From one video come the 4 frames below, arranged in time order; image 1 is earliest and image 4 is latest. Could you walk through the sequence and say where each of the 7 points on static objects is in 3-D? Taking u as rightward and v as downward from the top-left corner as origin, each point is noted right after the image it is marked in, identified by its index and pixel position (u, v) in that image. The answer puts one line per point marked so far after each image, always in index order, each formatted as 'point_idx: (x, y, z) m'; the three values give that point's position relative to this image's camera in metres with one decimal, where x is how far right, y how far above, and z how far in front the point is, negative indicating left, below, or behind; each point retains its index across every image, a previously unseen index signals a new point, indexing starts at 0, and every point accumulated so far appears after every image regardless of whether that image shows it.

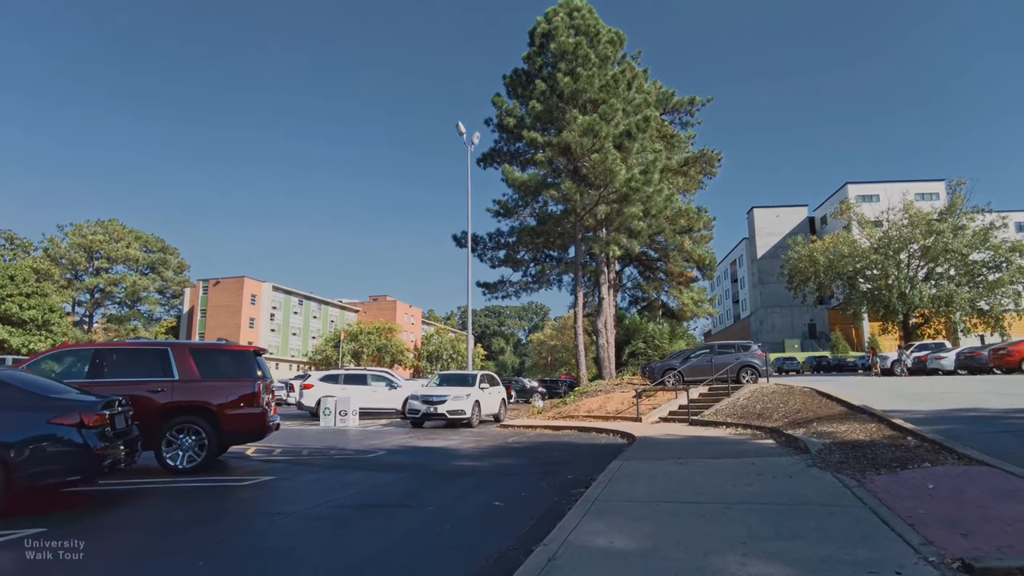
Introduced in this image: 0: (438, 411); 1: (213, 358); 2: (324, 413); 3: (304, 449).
0: (-1.8, -3.1, +15.7) m
1: (-4.0, -0.9, +8.5) m
2: (-5.2, -3.5, +17.5) m
3: (-3.7, -2.8, +11.3) m
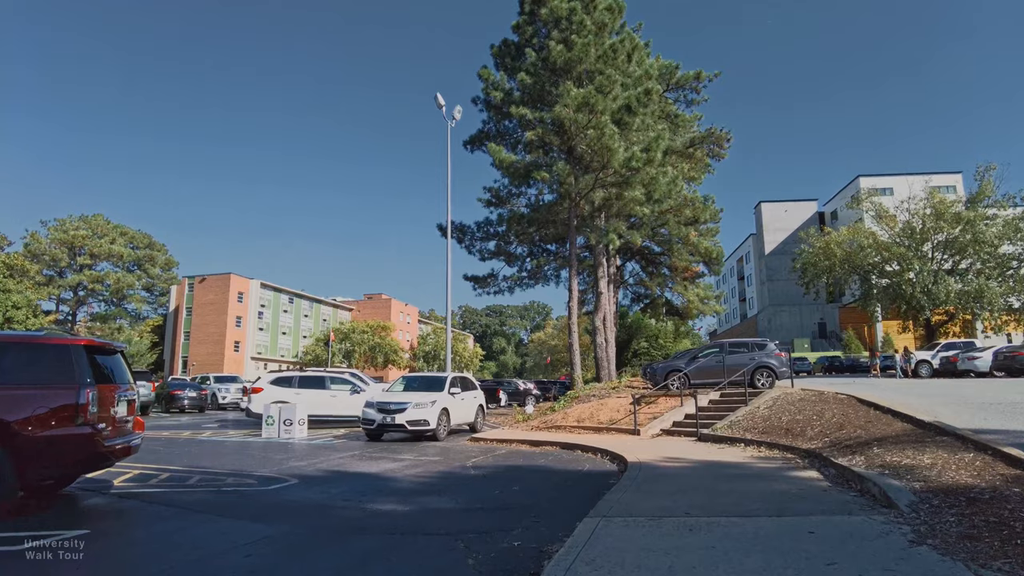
0: (-2.4, -2.8, +13.2) m
1: (-4.6, -0.6, +6.0) m
2: (-5.7, -3.2, +14.9) m
3: (-4.3, -2.5, +8.7) m
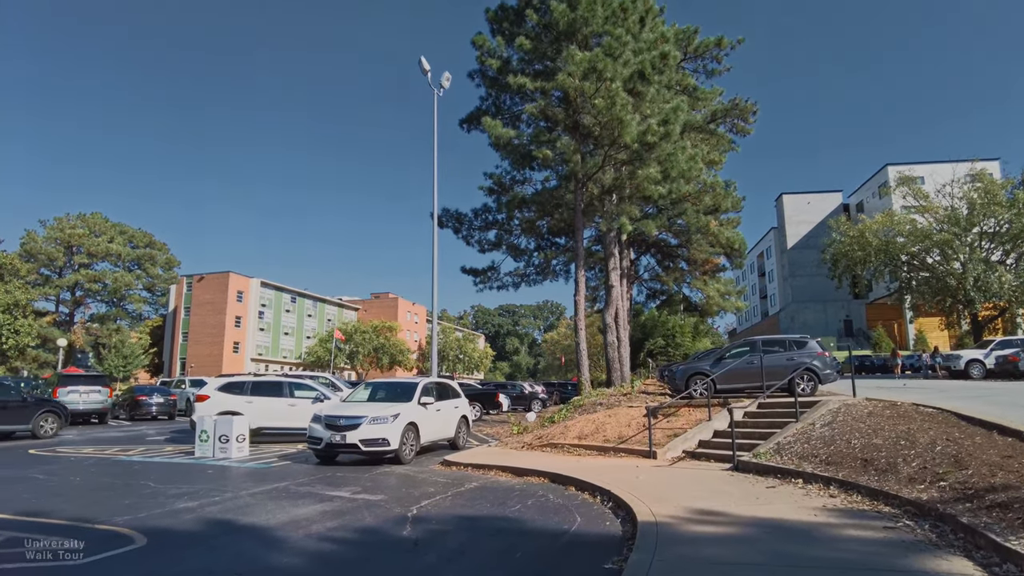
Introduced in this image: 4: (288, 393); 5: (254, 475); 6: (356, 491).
0: (-2.7, -2.5, +10.5) m
1: (-5.1, -0.4, +3.3) m
2: (-6.0, -2.9, +12.3) m
3: (-4.7, -2.3, +6.1) m
4: (-5.2, -2.4, +14.6) m
5: (-4.3, -3.1, +10.5) m
6: (-2.0, -2.7, +8.4) m
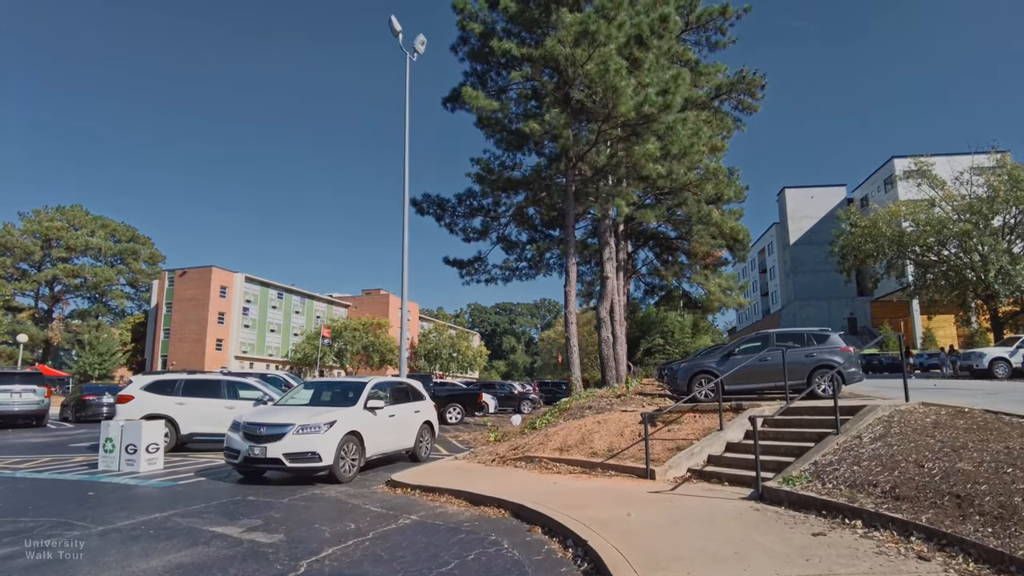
0: (-3.2, -2.2, +8.4) m
1: (-5.6, -0.1, +1.2) m
2: (-6.5, -2.6, +10.2) m
3: (-5.1, -2.0, +4.0) m
4: (-5.7, -2.1, +12.5) m
5: (-4.8, -2.8, +8.5) m
6: (-2.5, -2.4, +6.3) m
